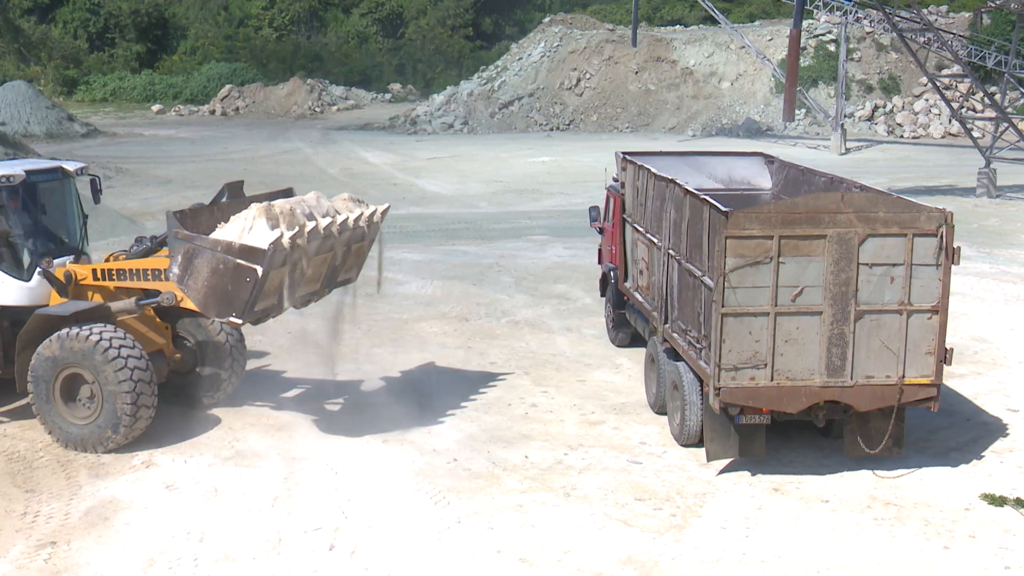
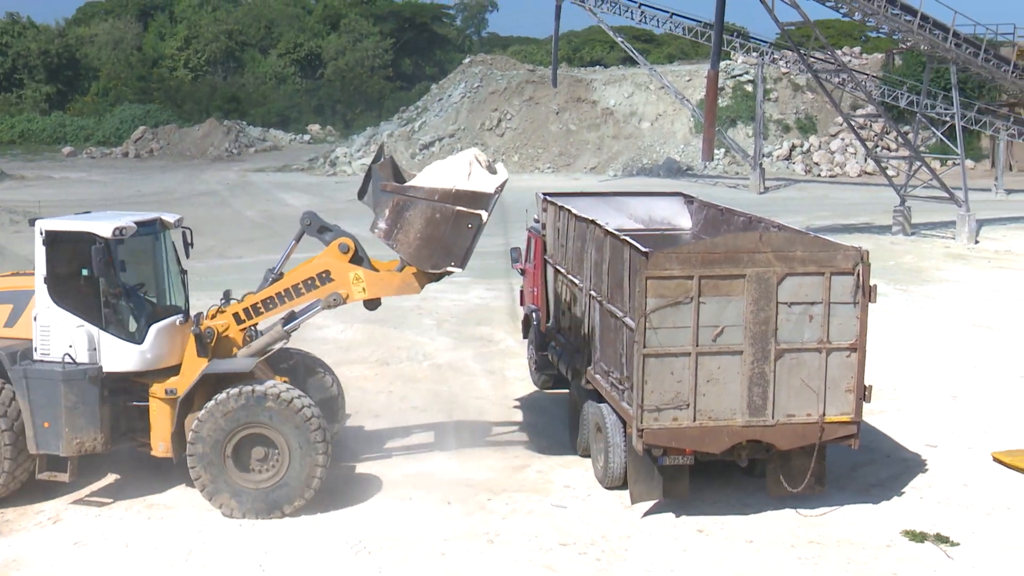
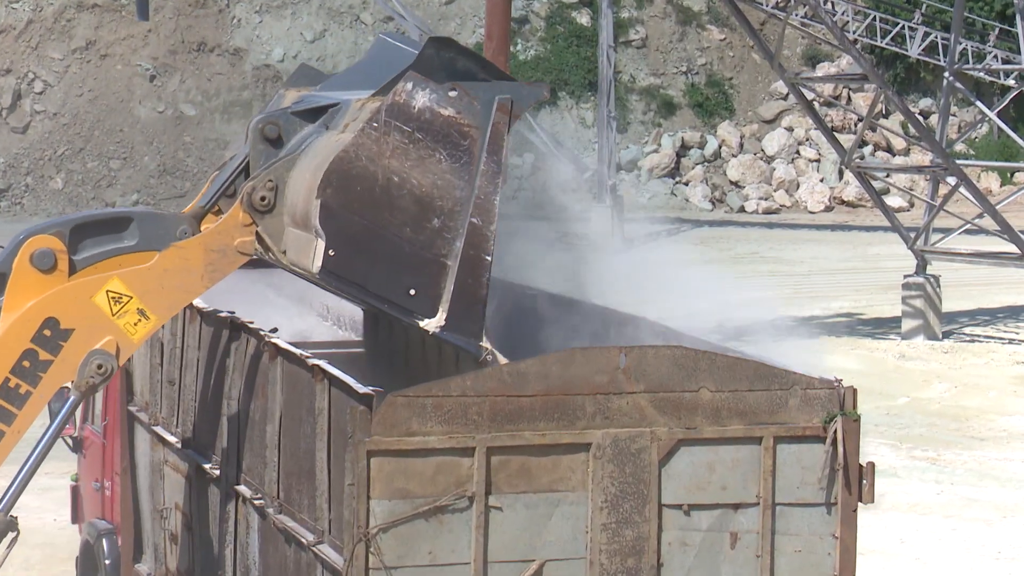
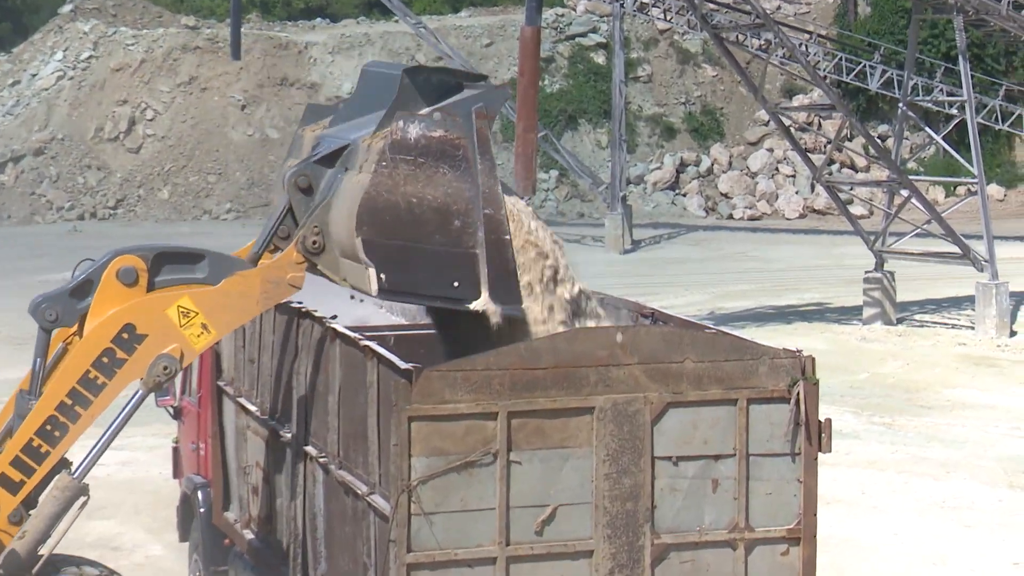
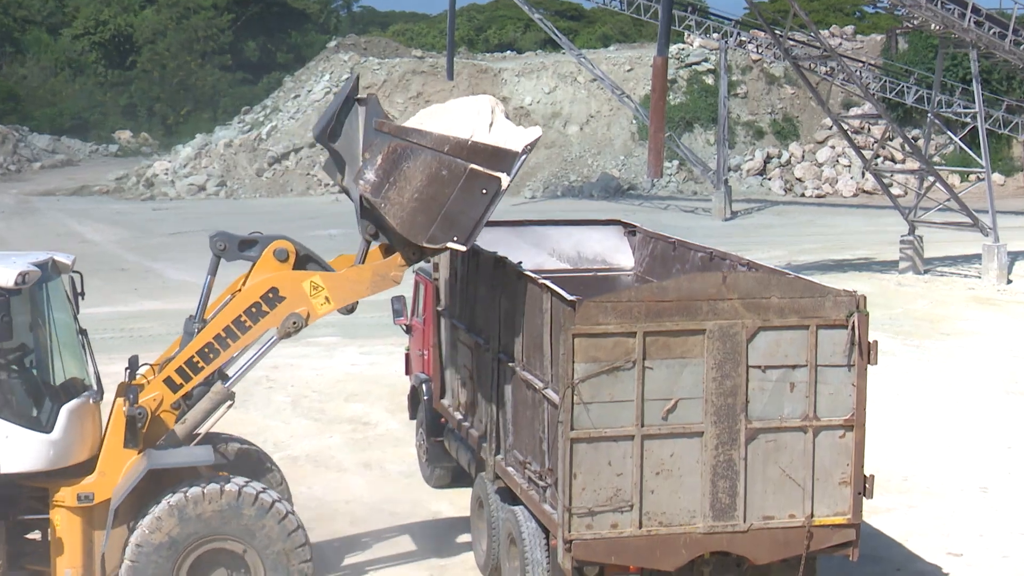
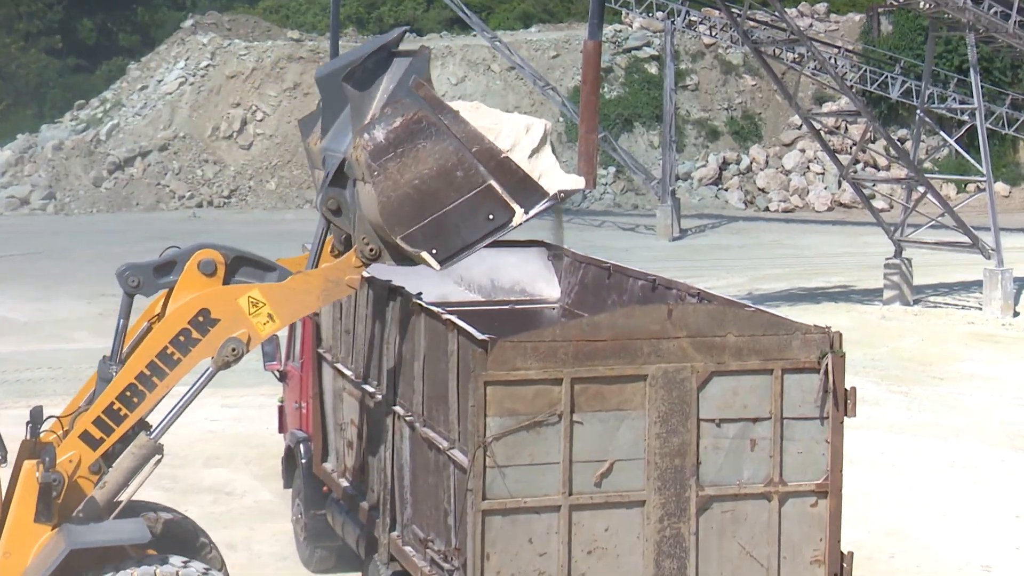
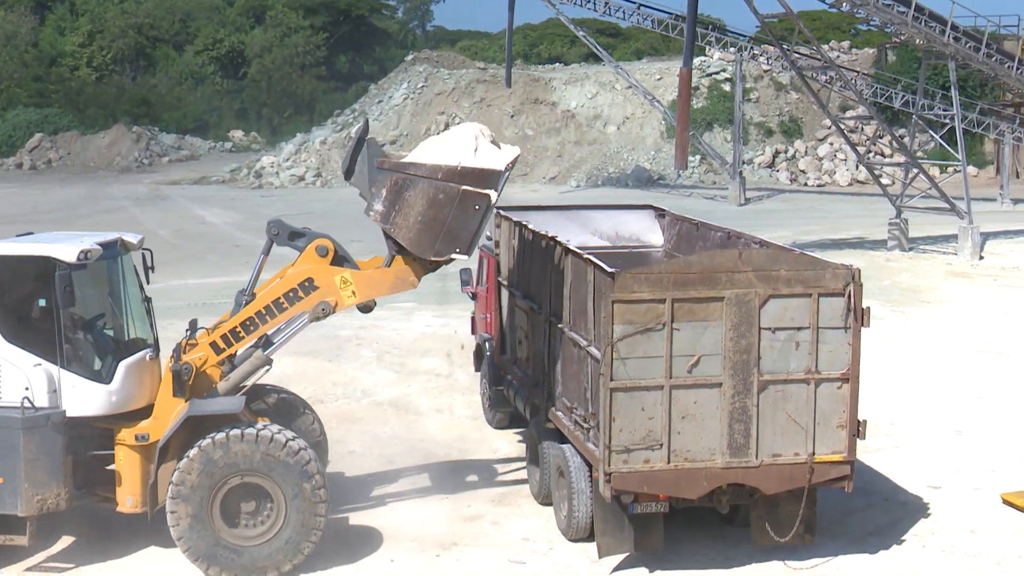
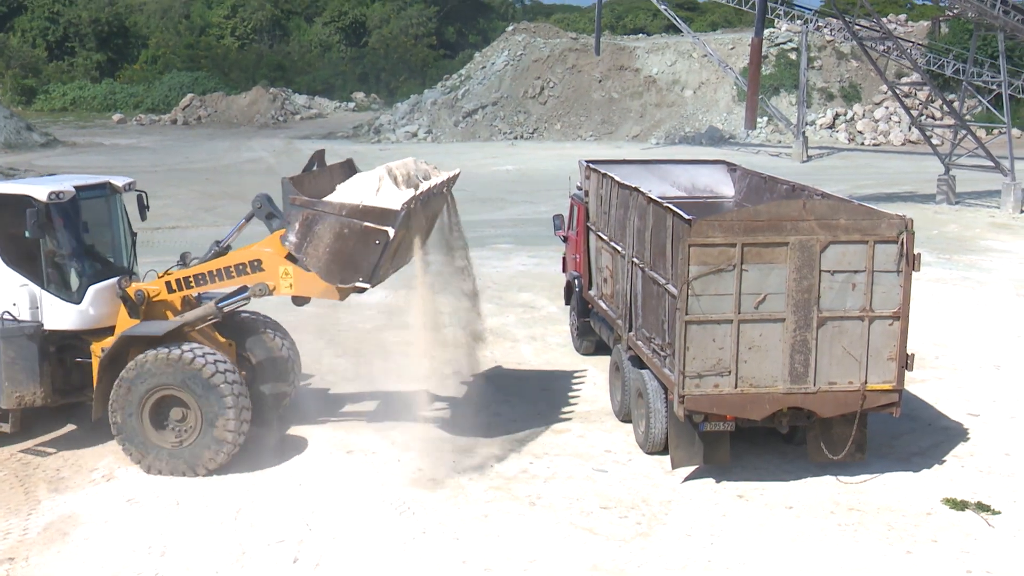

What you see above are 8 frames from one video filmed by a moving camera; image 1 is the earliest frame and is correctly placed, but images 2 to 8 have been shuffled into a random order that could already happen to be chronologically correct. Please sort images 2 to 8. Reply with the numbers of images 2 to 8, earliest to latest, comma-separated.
8, 2, 7, 5, 6, 4, 3
